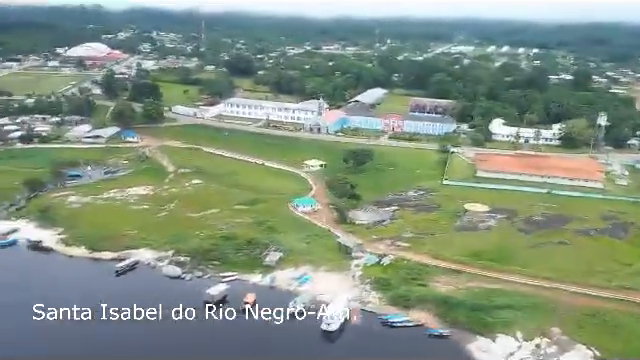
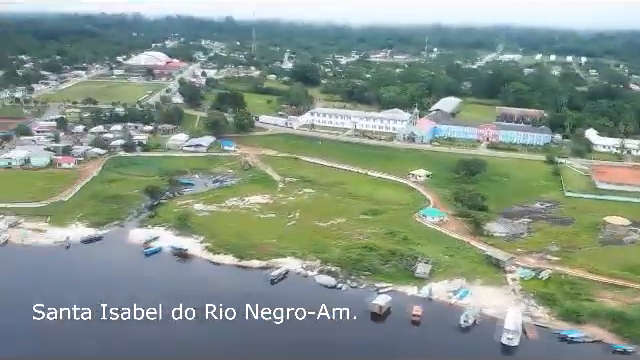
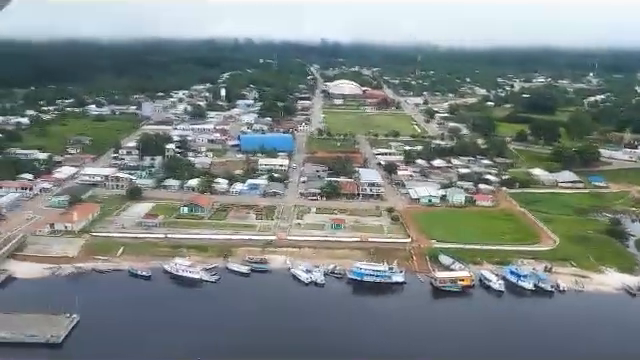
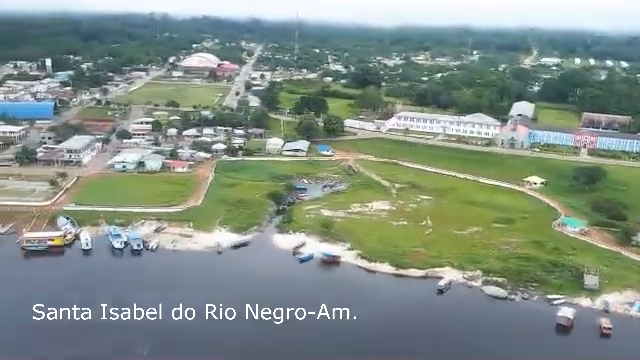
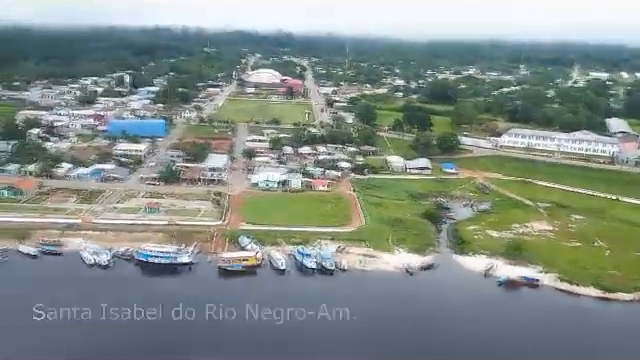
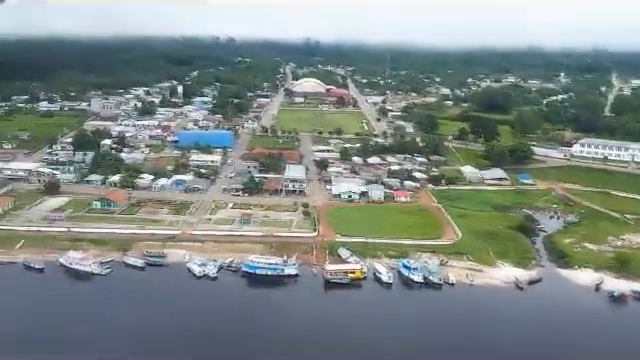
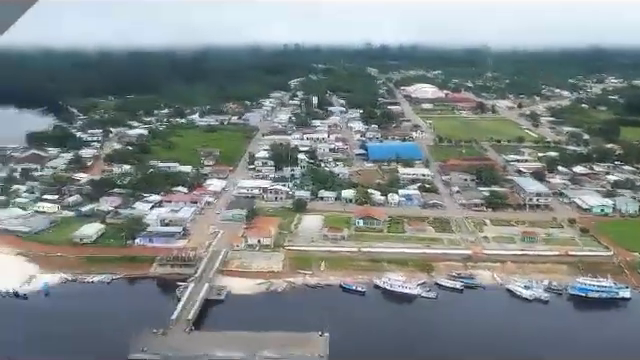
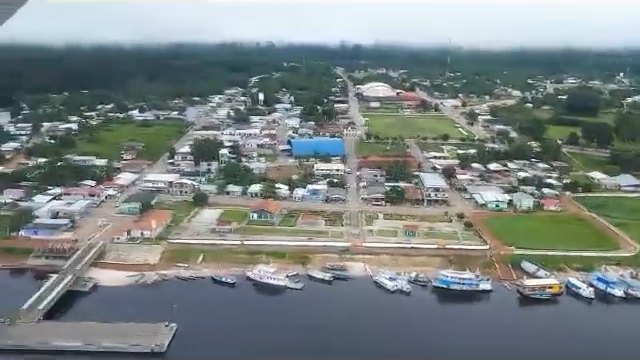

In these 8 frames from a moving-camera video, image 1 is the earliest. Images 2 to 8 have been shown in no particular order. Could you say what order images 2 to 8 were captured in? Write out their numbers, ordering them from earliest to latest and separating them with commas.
2, 4, 5, 6, 3, 8, 7
